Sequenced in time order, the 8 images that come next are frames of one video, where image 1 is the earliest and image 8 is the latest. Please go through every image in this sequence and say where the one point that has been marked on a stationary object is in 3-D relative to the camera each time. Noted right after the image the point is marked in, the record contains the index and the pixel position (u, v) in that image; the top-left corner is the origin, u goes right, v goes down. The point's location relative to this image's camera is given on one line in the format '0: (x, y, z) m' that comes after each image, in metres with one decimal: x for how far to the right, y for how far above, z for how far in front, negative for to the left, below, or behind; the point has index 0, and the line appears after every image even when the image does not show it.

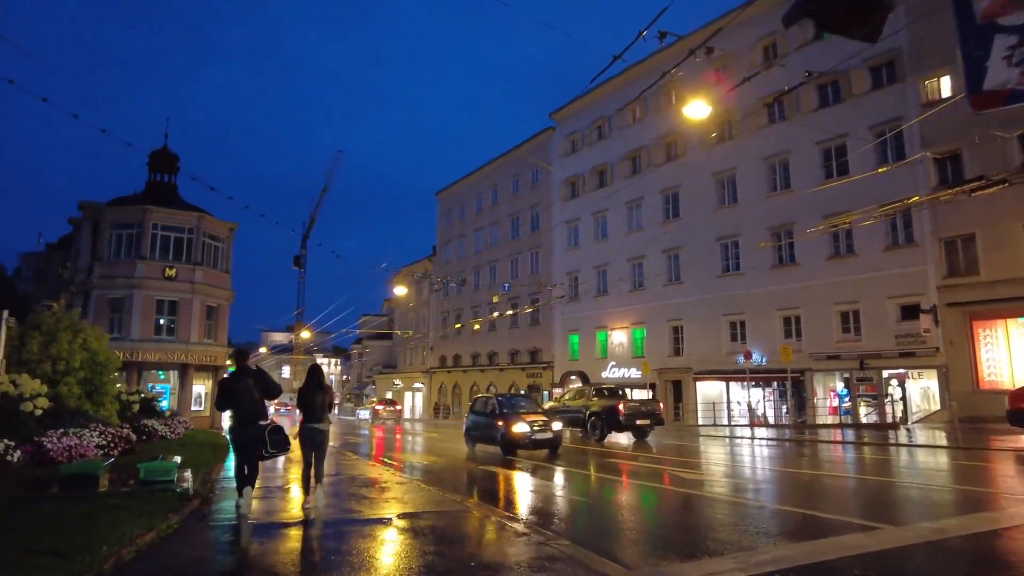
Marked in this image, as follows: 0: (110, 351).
0: (-8.9, -1.4, +15.2) m
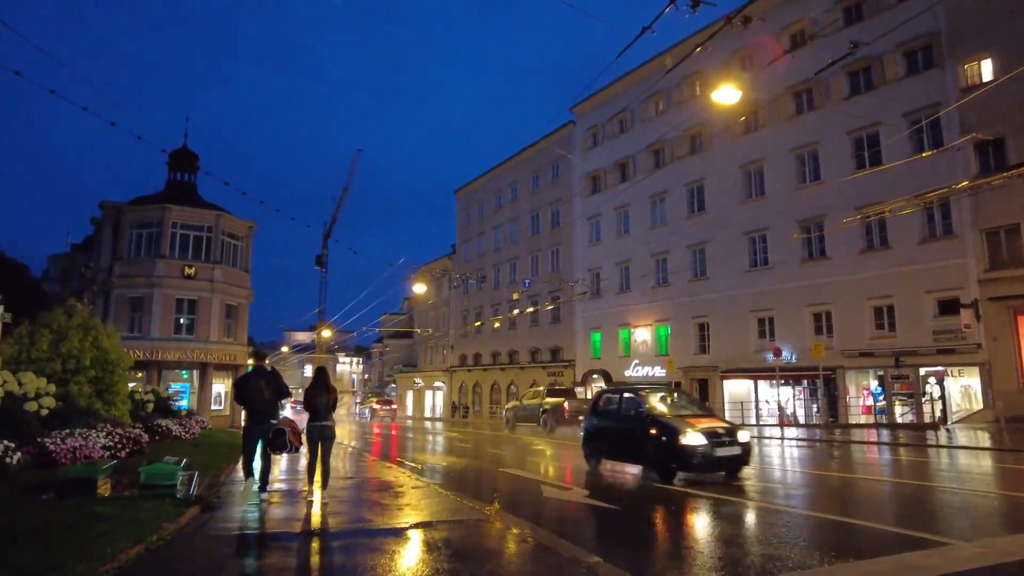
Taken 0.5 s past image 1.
0: (-8.5, -1.4, +14.8) m
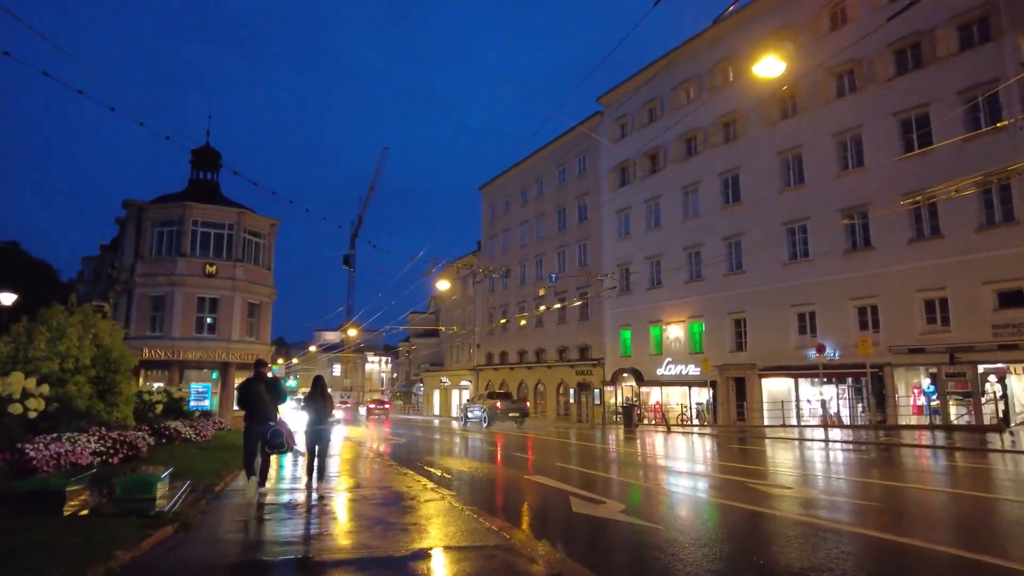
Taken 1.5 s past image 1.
0: (-7.9, -1.2, +14.0) m
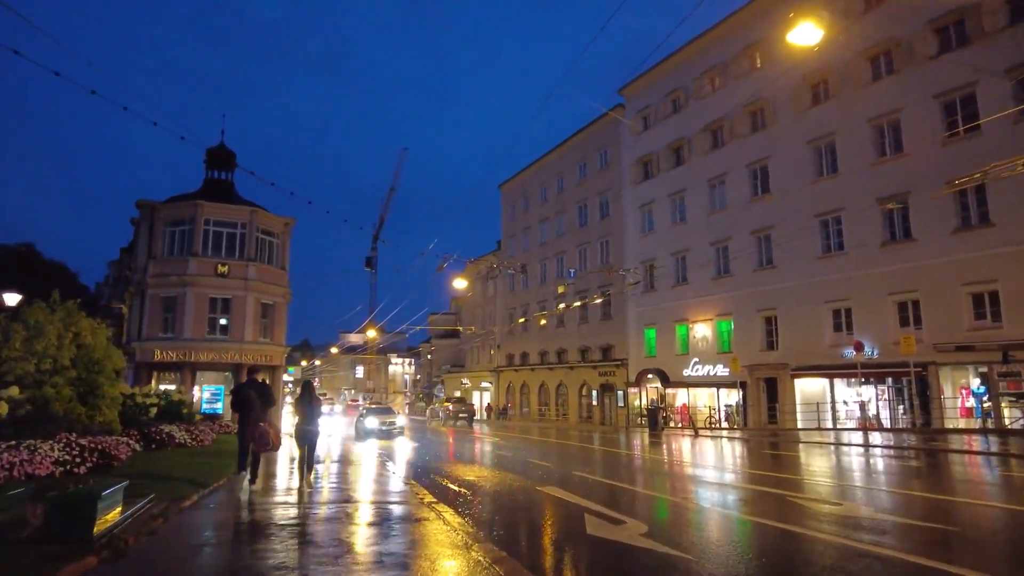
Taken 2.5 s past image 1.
0: (-7.7, -1.2, +13.1) m
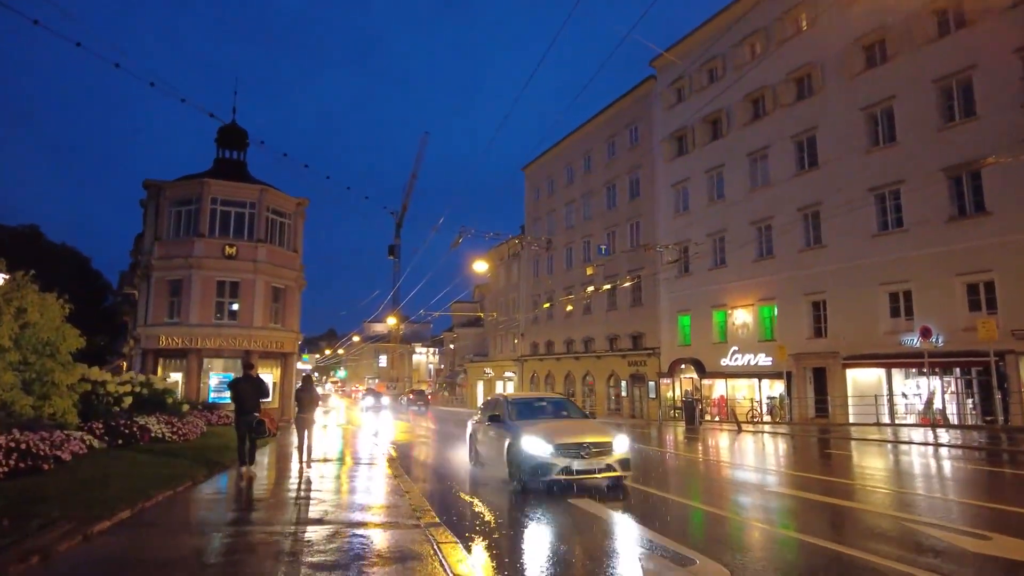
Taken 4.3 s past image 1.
0: (-7.3, -0.6, +11.2) m
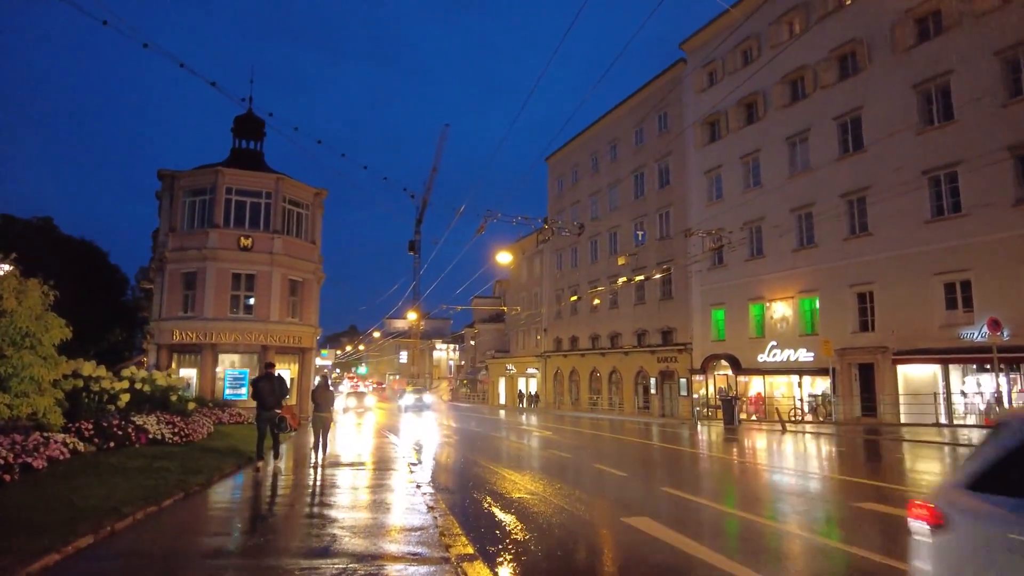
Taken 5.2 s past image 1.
0: (-6.8, -0.4, +10.0) m
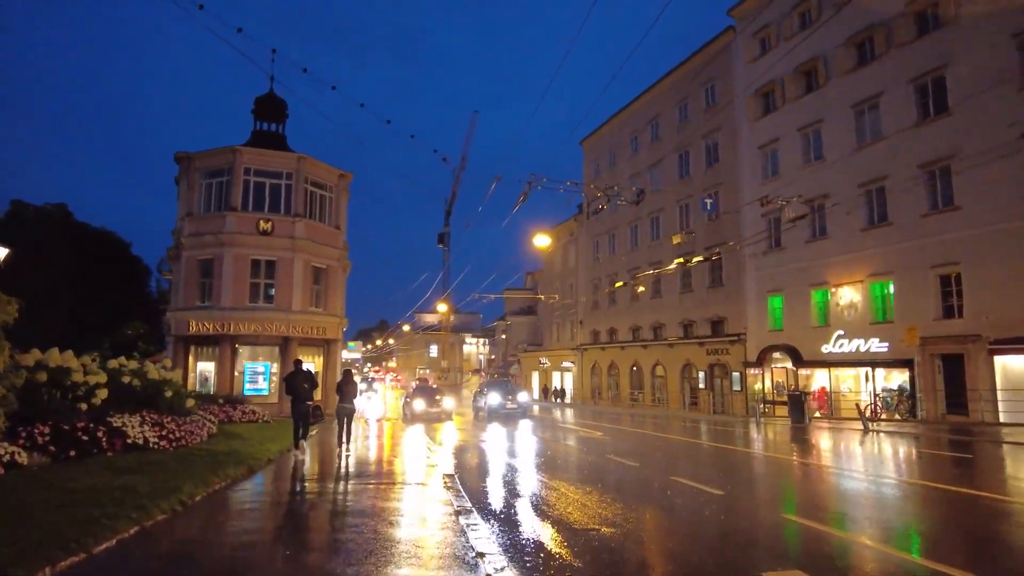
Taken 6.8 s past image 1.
0: (-6.0, 0.0, +7.8) m
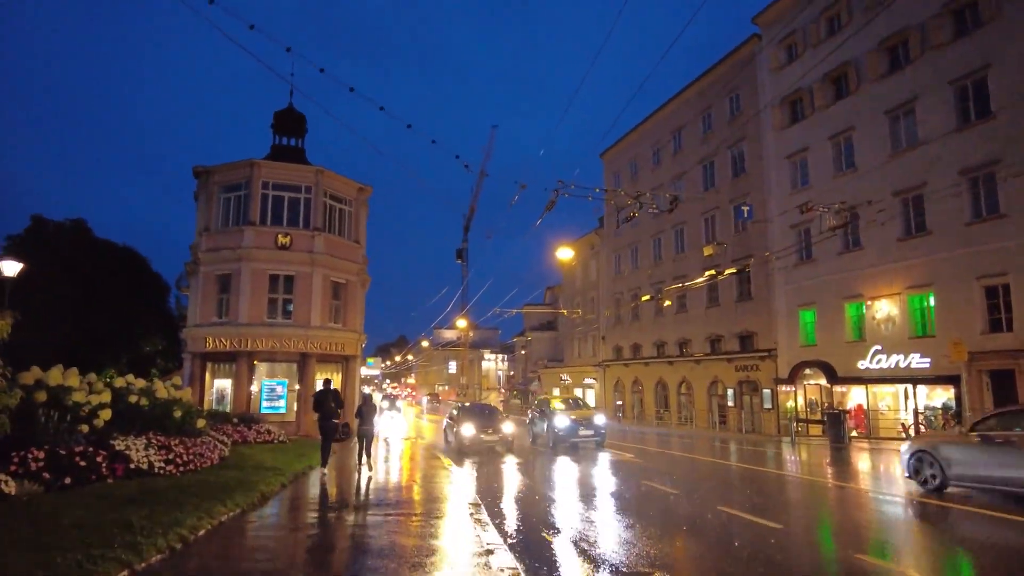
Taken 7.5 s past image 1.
0: (-5.7, -0.2, +7.2) m
